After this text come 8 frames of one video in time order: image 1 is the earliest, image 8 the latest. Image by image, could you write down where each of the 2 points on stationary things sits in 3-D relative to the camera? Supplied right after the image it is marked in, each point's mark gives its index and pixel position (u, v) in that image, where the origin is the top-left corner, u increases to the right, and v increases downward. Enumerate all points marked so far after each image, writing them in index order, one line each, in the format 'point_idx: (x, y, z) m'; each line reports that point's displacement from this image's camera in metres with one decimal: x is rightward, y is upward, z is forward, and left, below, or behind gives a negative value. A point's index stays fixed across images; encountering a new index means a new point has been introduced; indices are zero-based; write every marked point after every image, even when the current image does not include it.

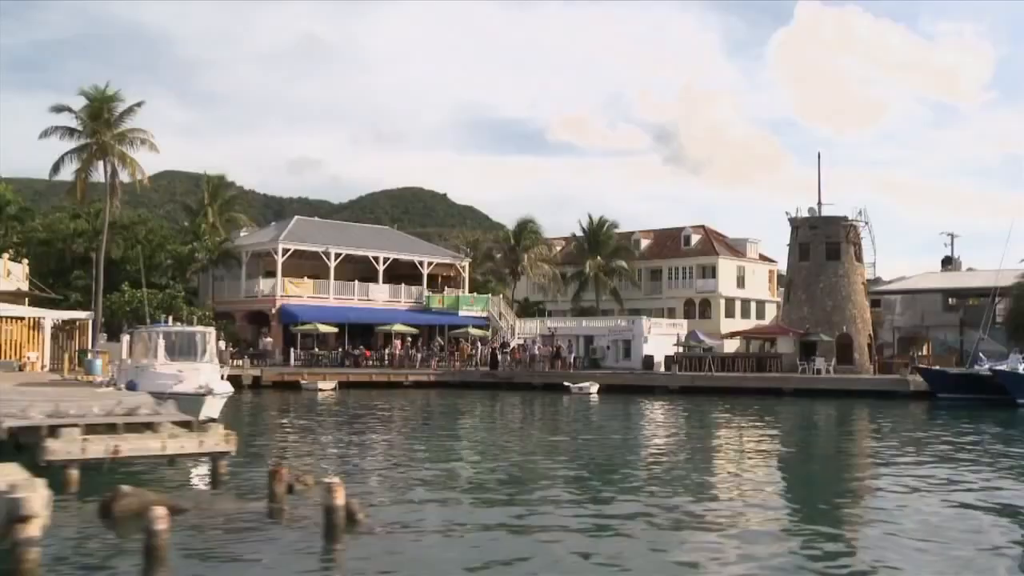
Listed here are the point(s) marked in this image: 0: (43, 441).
0: (-5.6, -1.8, +11.4) m
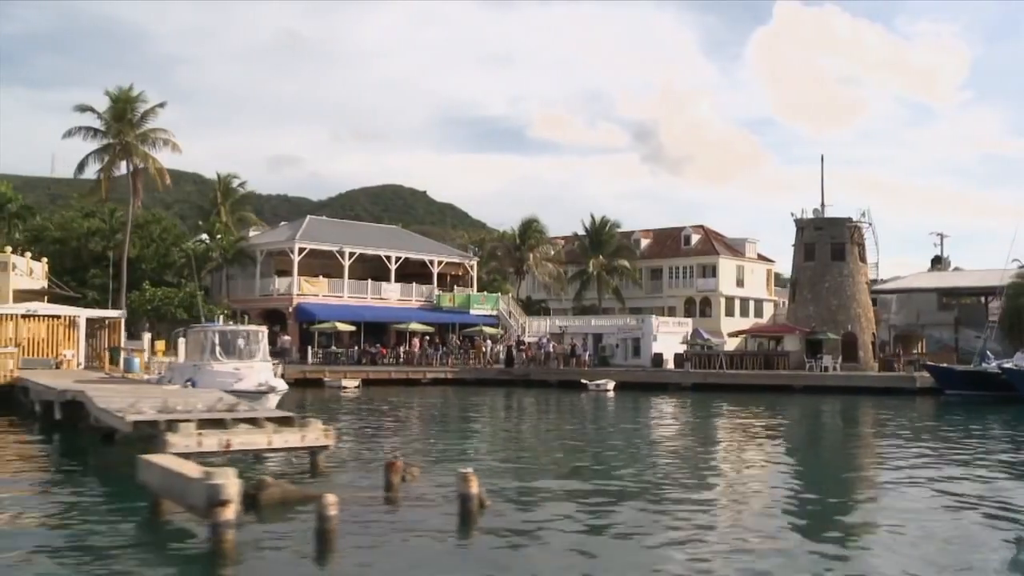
0: (-4.4, -1.9, +12.0) m
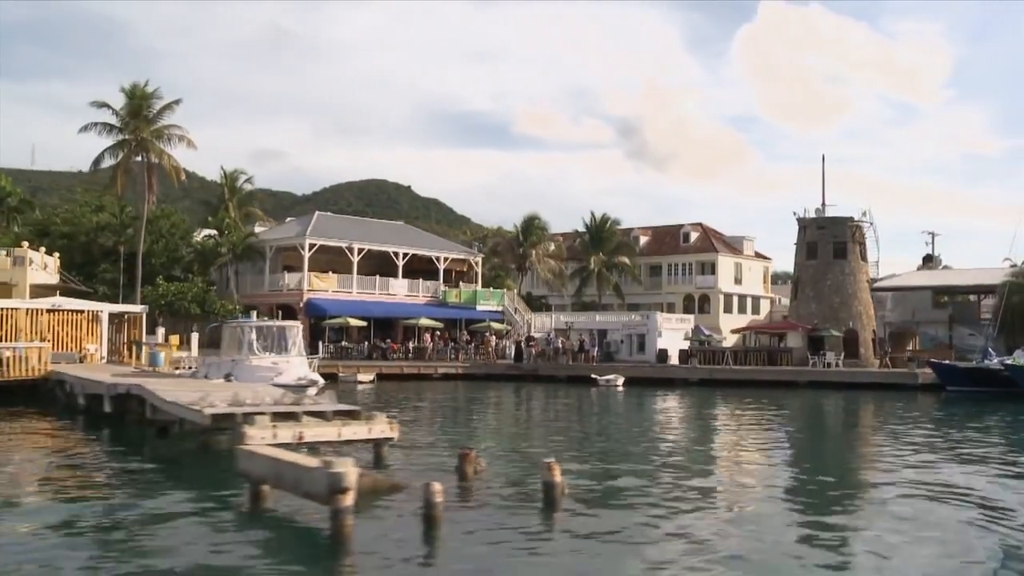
0: (-3.6, -1.8, +12.5) m
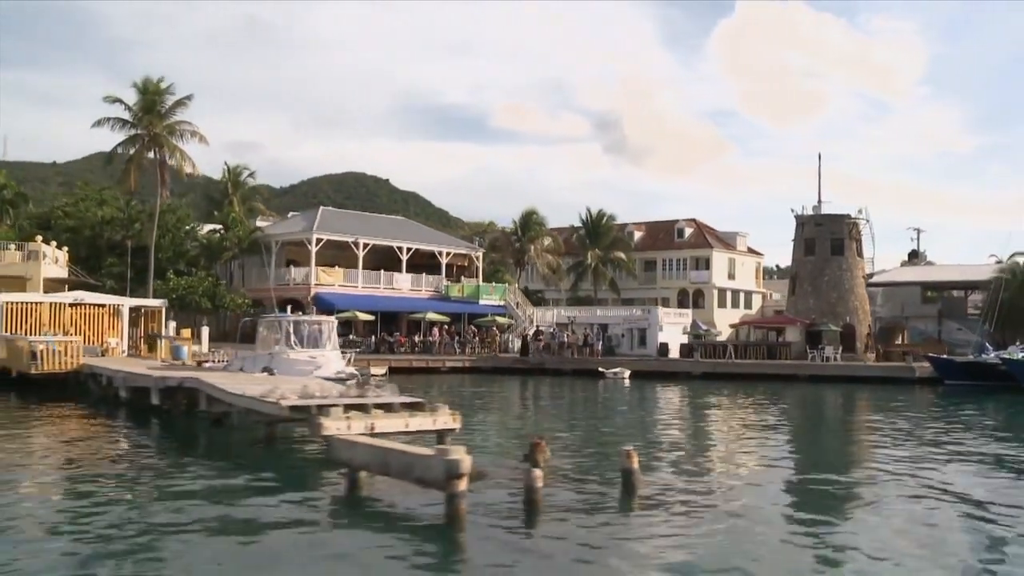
0: (-2.7, -1.8, +13.1) m
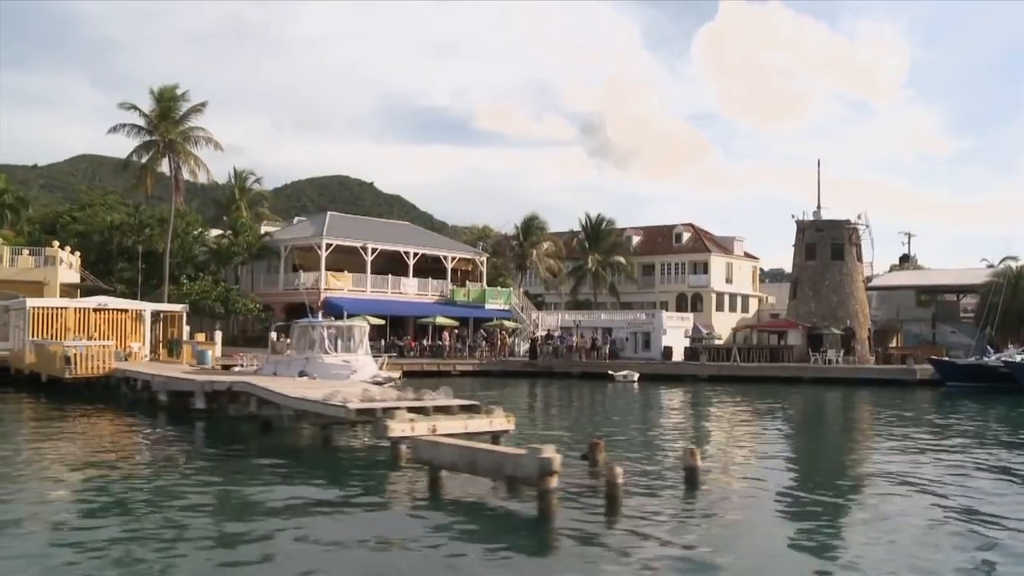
0: (-1.9, -1.9, +13.6) m
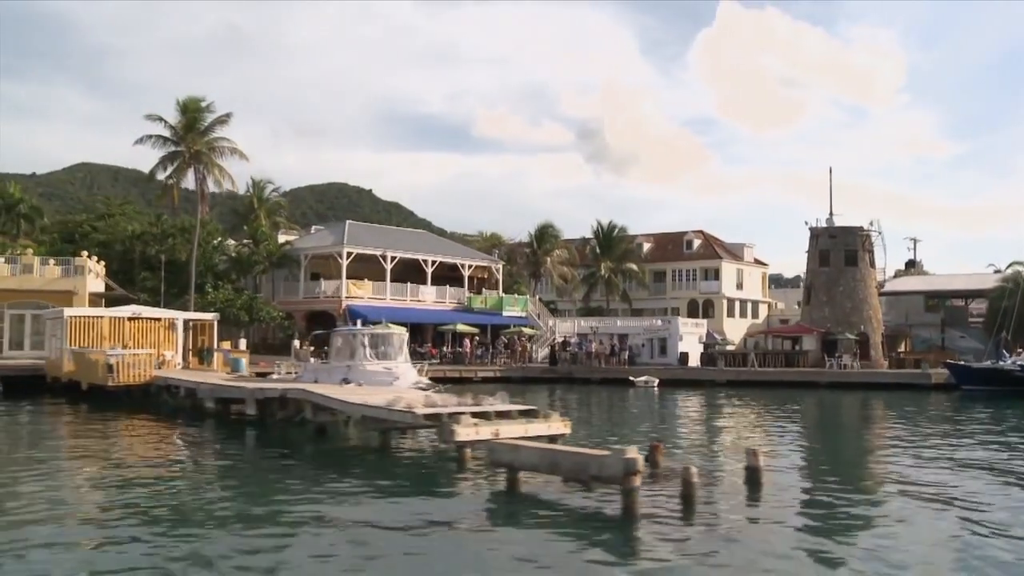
0: (-0.9, -2.0, +14.1) m
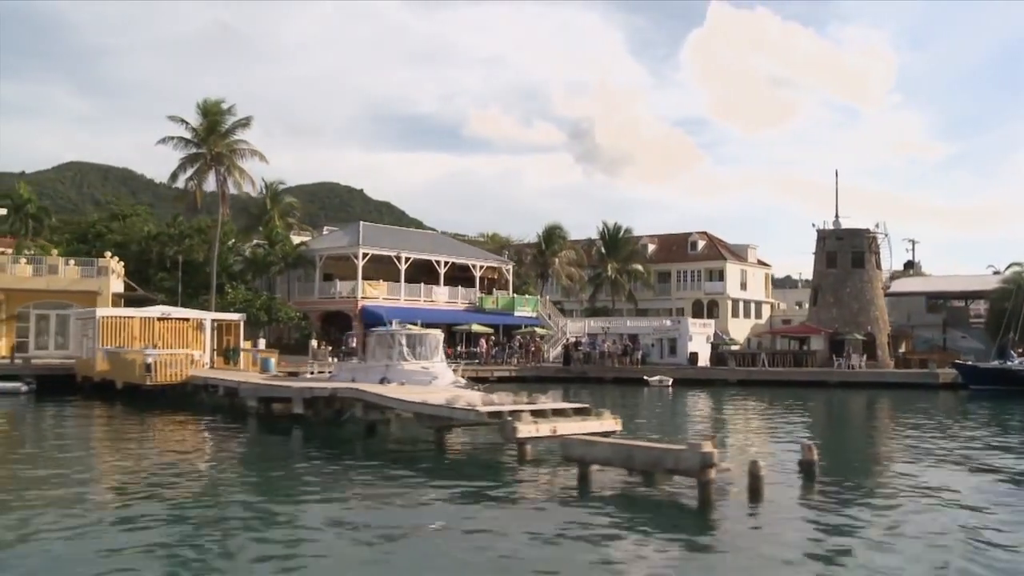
0: (-0.1, -2.1, +14.7) m
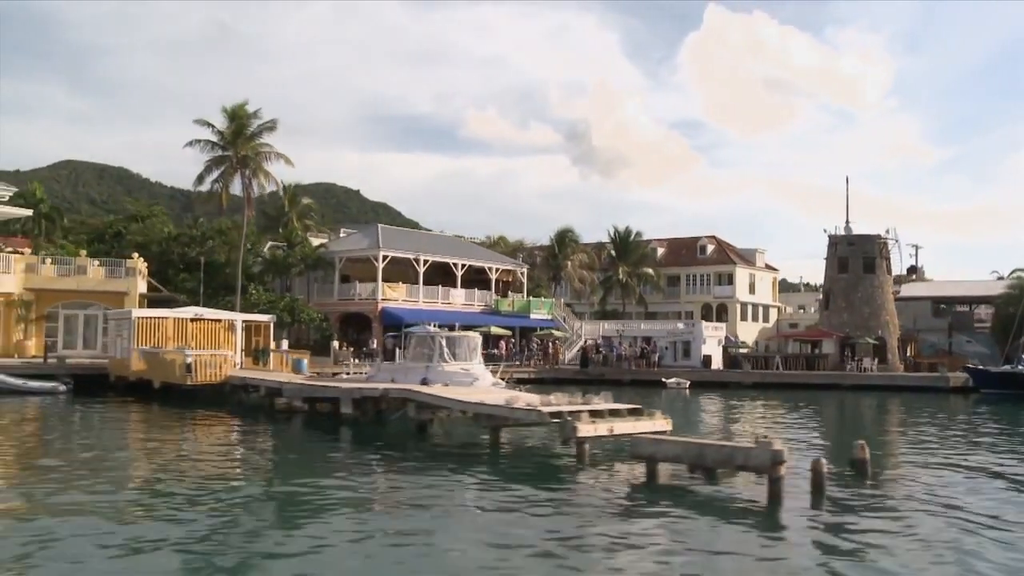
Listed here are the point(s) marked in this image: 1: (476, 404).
0: (+0.9, -2.2, +15.3) m
1: (-0.7, -2.0, +17.4) m
